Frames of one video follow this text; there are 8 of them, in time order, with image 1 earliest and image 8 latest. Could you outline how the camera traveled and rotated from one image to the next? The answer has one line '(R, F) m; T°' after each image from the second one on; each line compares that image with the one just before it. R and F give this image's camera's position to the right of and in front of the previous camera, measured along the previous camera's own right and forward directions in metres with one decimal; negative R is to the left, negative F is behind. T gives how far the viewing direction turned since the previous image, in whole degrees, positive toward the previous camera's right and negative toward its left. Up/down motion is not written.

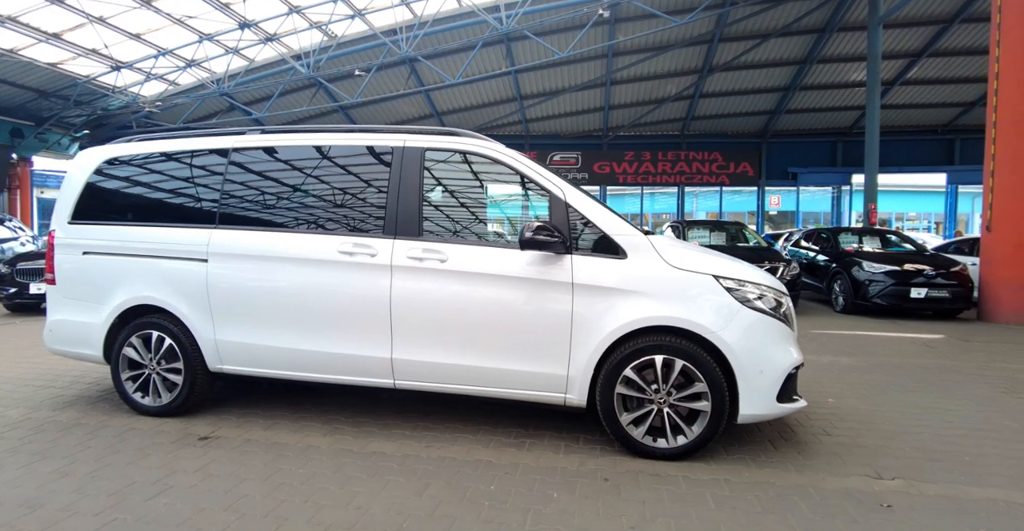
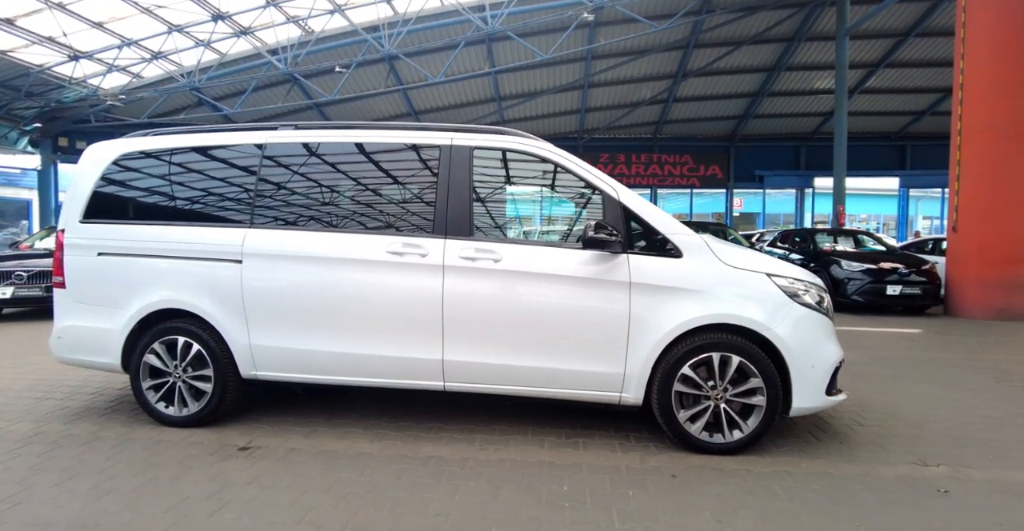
(-0.6, 0.0) m; +4°
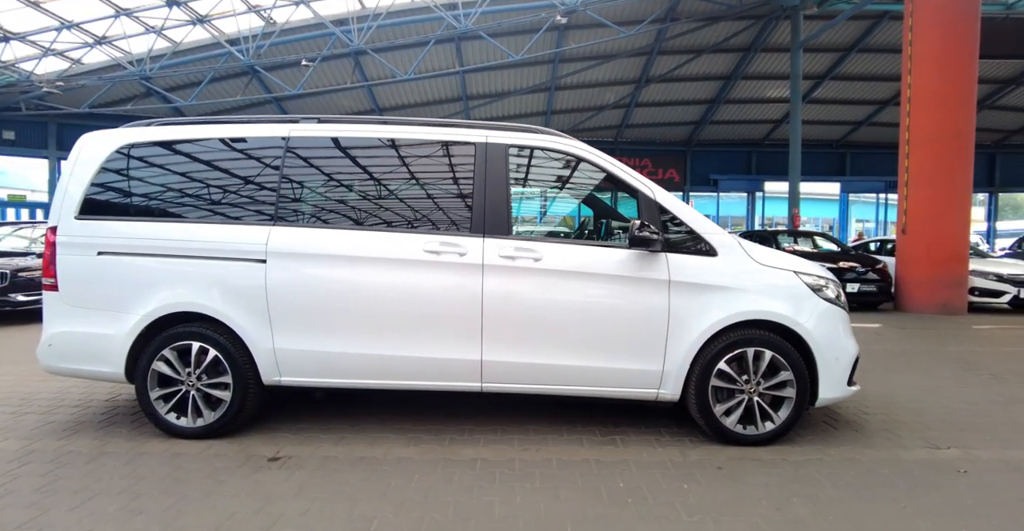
(-0.6, 0.0) m; +6°
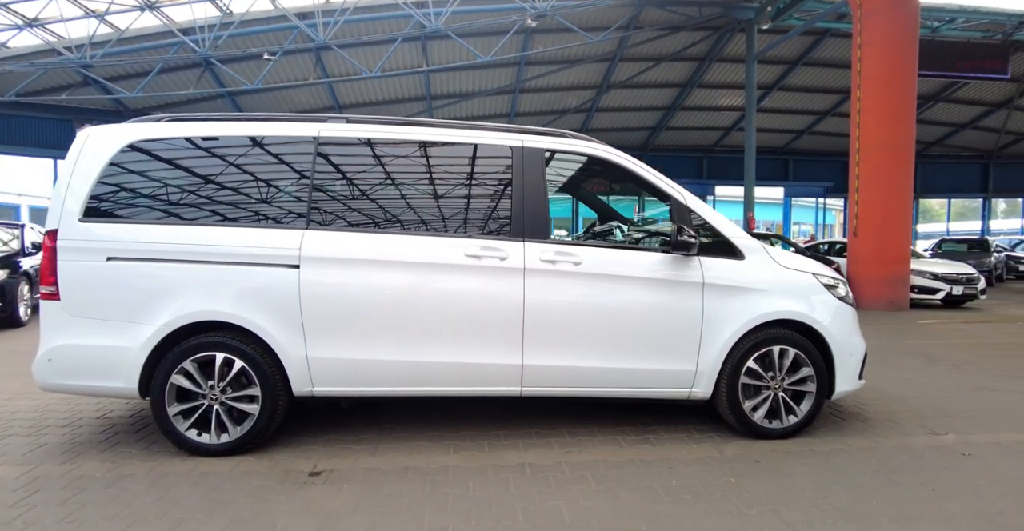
(-0.6, 0.0) m; +6°
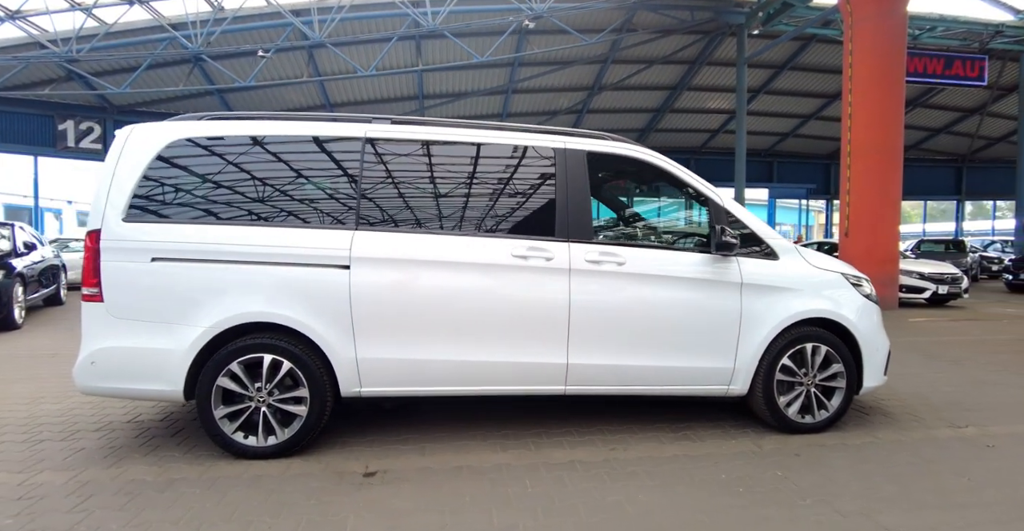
(-0.4, 0.0) m; +2°
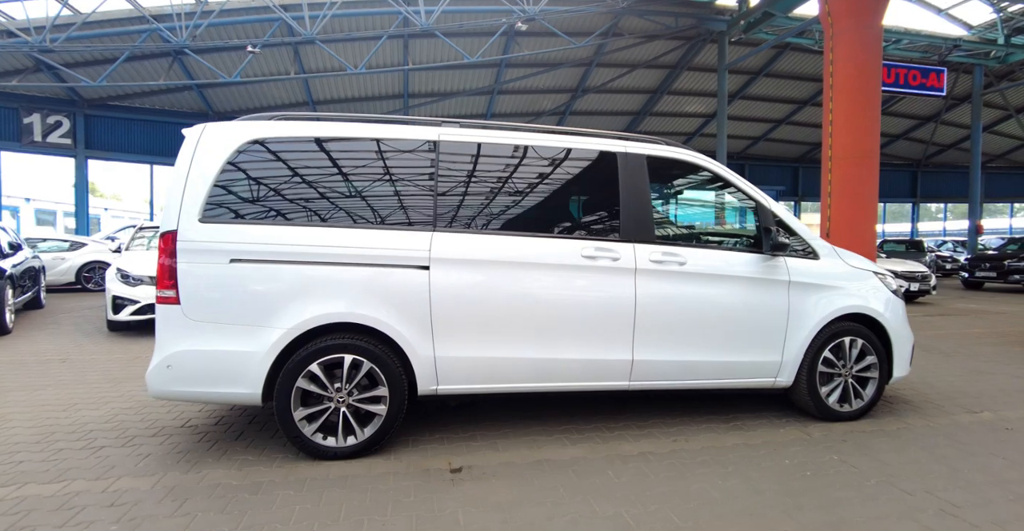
(-0.7, -0.1) m; +4°
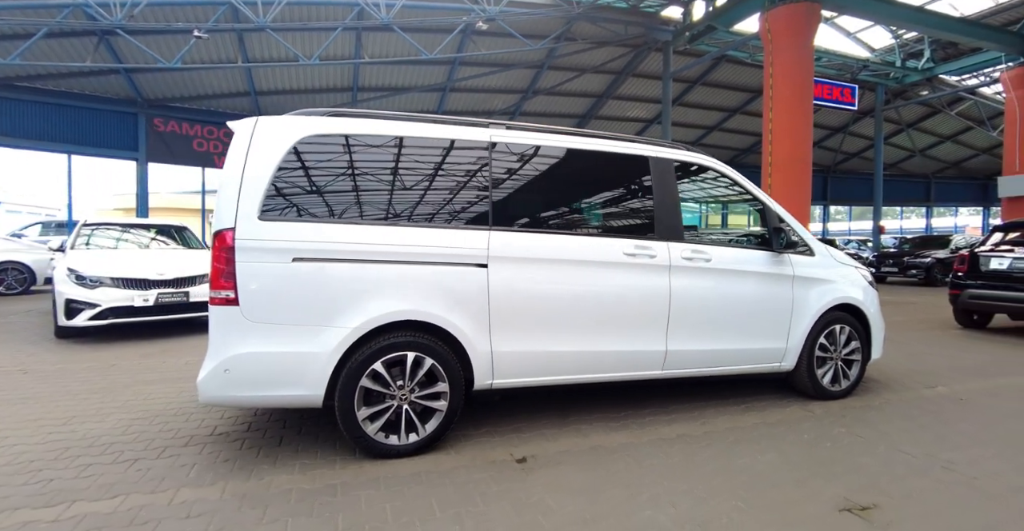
(-0.8, -0.1) m; +8°
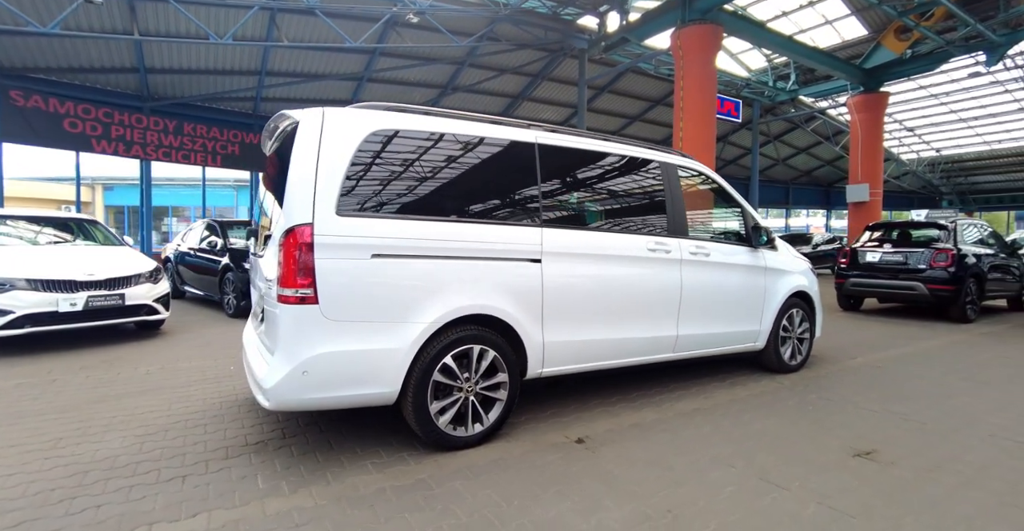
(-1.0, -0.1) m; +12°
